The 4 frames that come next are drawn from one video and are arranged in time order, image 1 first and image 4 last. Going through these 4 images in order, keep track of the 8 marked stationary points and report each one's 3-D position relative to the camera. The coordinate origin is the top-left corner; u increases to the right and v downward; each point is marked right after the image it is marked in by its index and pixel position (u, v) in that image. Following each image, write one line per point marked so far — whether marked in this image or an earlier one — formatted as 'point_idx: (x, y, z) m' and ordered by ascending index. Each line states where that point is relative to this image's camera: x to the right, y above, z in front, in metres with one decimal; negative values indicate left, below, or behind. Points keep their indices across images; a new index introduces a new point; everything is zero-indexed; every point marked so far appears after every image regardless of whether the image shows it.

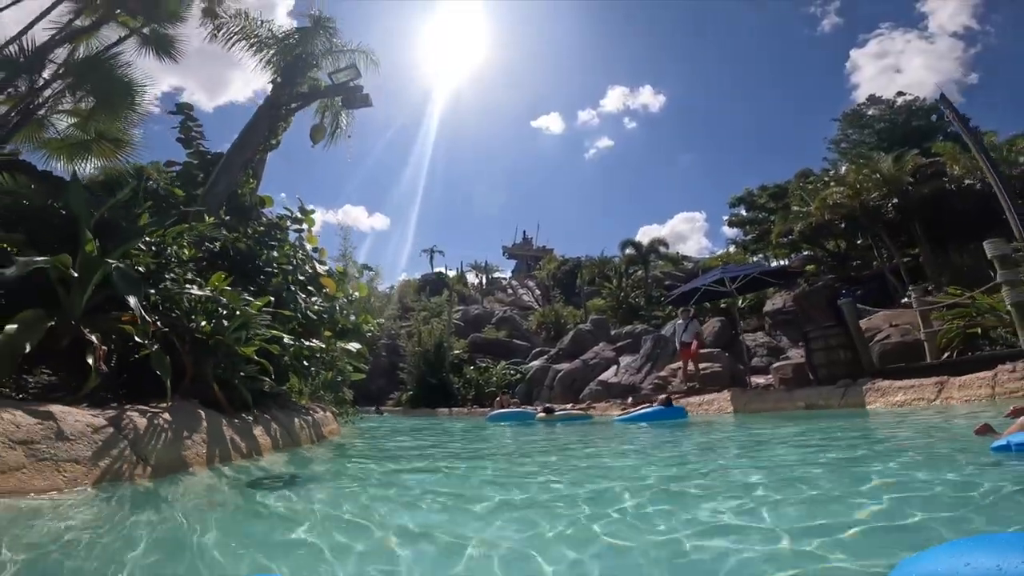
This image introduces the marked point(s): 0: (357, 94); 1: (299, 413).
0: (-3.1, +3.8, +12.2) m
1: (-2.4, -1.4, +6.9) m
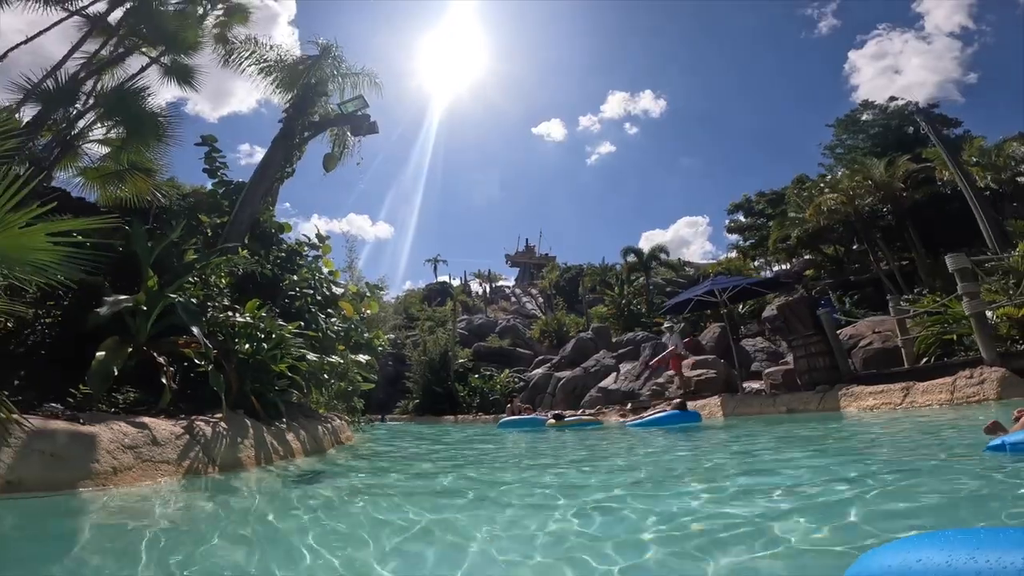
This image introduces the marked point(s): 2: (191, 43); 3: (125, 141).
0: (-3.1, +3.5, +13.0) m
1: (-2.4, -1.7, +7.6) m
2: (-6.7, +5.1, +12.9) m
3: (-6.2, +2.4, +9.9) m
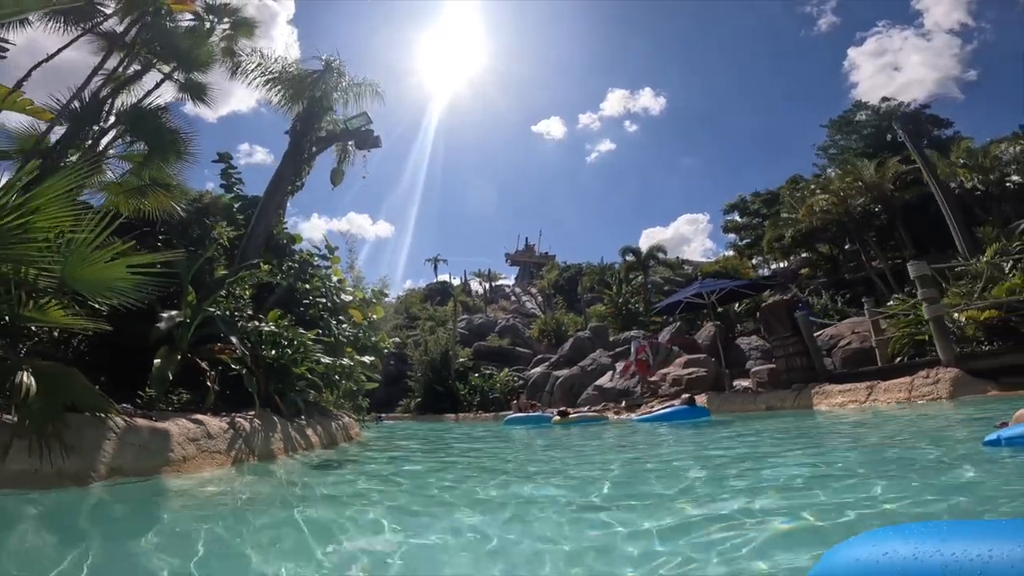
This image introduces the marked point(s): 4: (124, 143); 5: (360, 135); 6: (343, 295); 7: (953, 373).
0: (-3.2, +3.4, +13.7) m
1: (-2.4, -1.8, +8.3) m
2: (-6.8, +5.0, +13.6) m
3: (-6.3, +2.2, +10.6) m
4: (-6.7, +2.5, +10.6) m
5: (-3.4, +3.4, +13.9) m
6: (-2.5, -0.1, +9.2) m
7: (+6.1, -1.2, +8.5) m
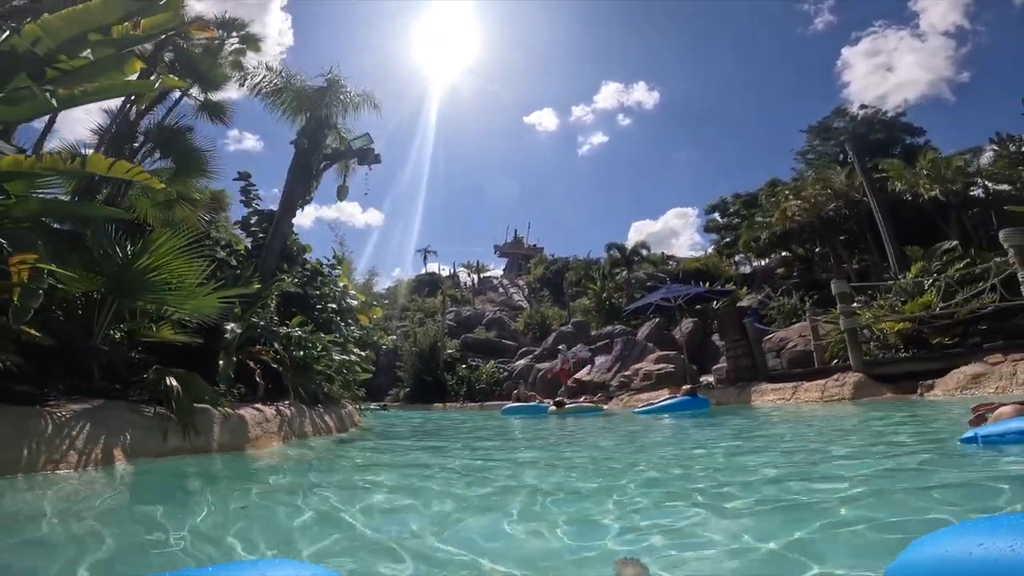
0: (-3.5, +3.4, +15.1) m
1: (-2.8, -1.9, +9.8) m
2: (-7.1, +5.1, +14.9) m
3: (-6.6, +2.2, +11.9) m
4: (-7.0, +2.5, +11.9) m
5: (-3.7, +3.4, +15.3) m
6: (-2.8, -0.2, +10.7) m
7: (+5.8, -1.5, +10.2) m
